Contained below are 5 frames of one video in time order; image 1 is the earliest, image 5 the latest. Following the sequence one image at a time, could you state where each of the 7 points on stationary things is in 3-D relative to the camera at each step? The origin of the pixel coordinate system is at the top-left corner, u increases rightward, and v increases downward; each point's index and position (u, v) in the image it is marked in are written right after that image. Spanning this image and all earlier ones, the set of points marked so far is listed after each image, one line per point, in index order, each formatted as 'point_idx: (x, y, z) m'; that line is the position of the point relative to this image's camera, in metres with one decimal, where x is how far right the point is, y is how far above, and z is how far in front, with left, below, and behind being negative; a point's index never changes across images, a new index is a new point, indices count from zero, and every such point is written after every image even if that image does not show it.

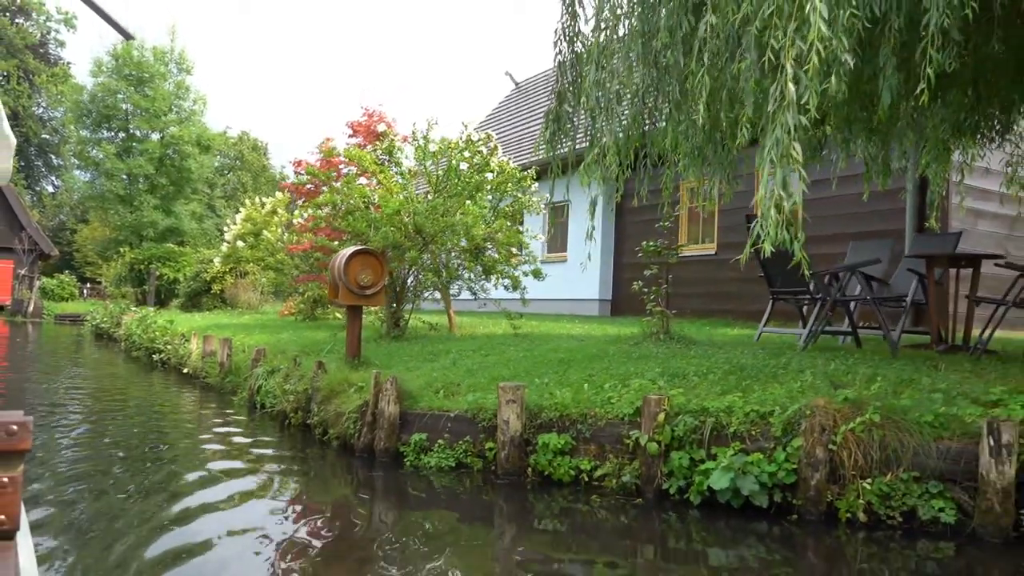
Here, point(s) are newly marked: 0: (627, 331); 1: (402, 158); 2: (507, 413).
0: (+0.9, -0.4, +7.0) m
1: (-1.1, +1.4, +8.7) m
2: (0.0, -0.6, +4.3) m
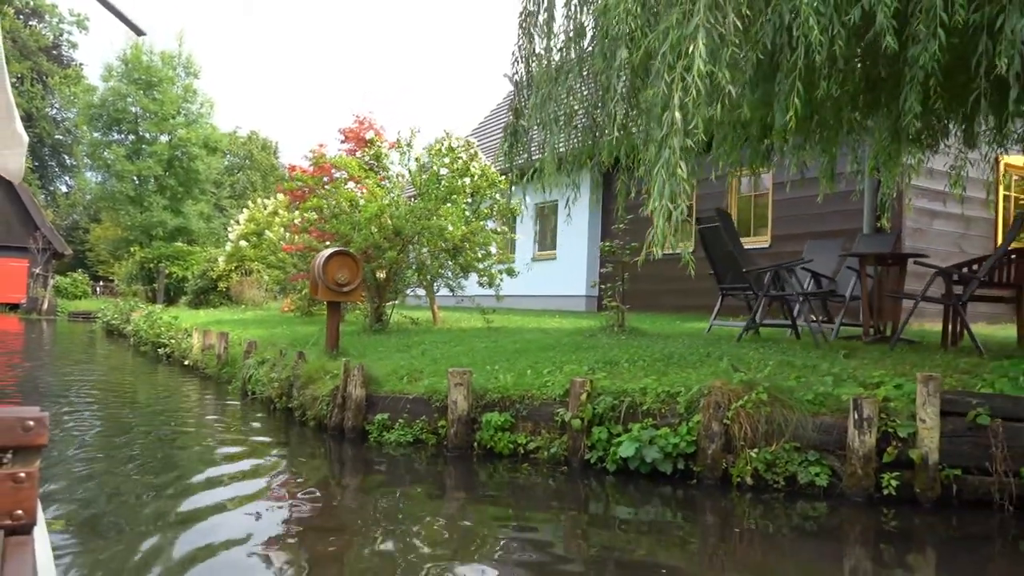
0: (+0.7, -0.3, +7.6) m
1: (-1.3, +1.4, +9.3) m
2: (-0.3, -0.6, +4.9) m
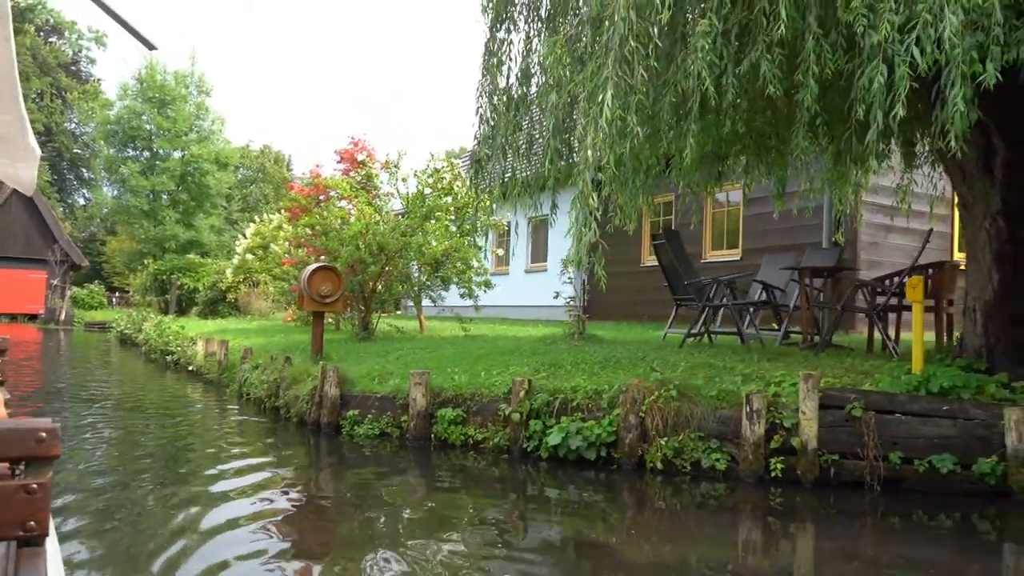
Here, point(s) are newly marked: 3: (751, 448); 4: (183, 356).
0: (+0.4, -0.4, +8.3) m
1: (-1.6, +1.3, +10.0) m
2: (-0.7, -0.7, +5.6) m
3: (+1.3, -0.9, +4.7) m
4: (-4.7, -1.0, +11.9) m
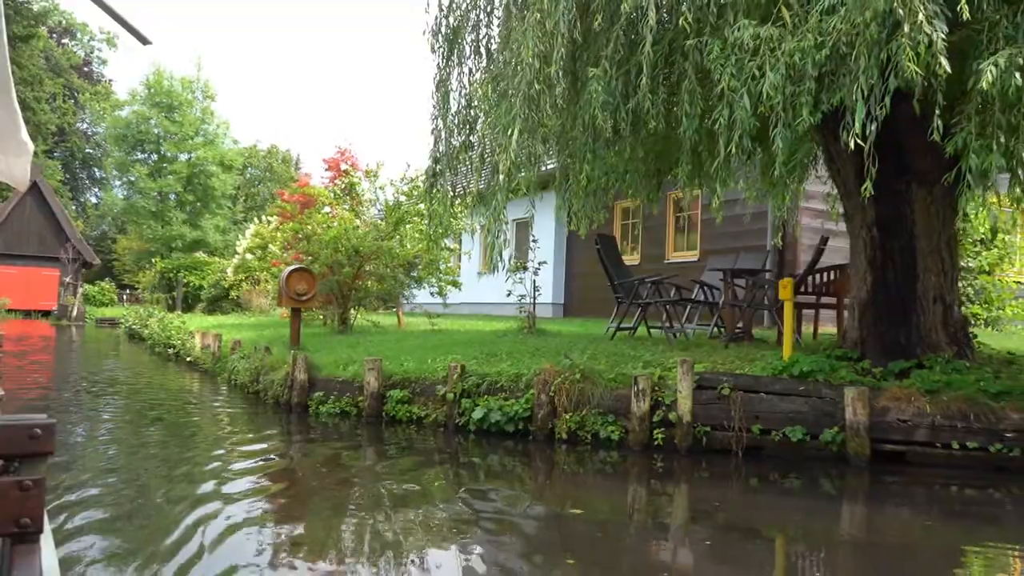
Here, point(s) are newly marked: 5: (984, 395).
0: (0.0, -0.4, +9.3) m
1: (-2.0, +1.3, +11.0) m
2: (-1.1, -0.7, +6.6) m
3: (+0.9, -0.9, +5.6) m
4: (-5.1, -1.0, +12.9) m
5: (+3.1, -0.7, +5.5) m
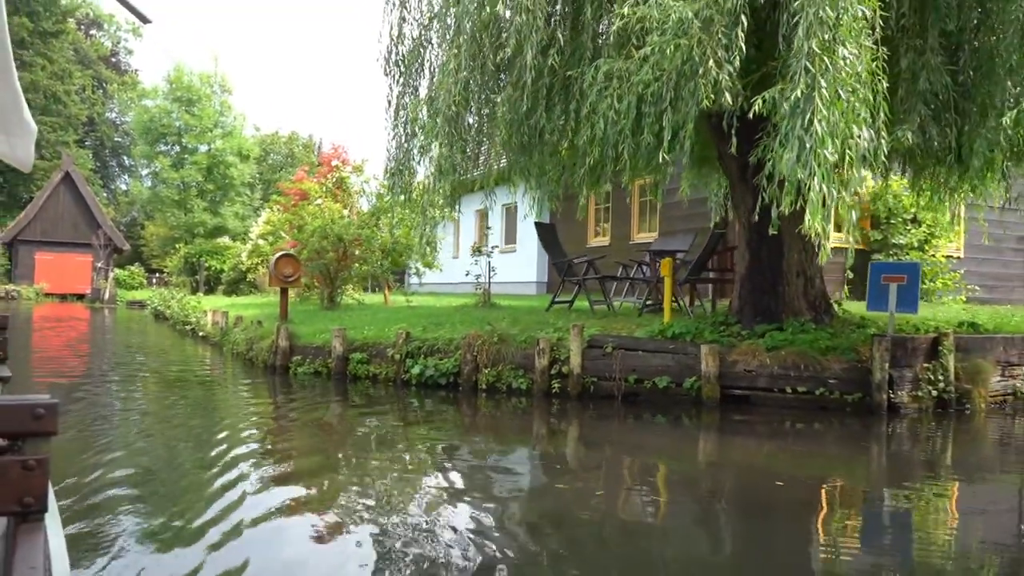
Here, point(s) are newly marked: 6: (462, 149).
0: (-0.5, -0.2, +10.7) m
1: (-2.5, +1.5, +12.5) m
2: (-1.7, -0.5, +8.1) m
3: (+0.2, -0.7, +7.1) m
4: (-5.5, -0.7, +14.6) m
5: (+2.5, -0.5, +6.9) m
6: (-0.4, +1.3, +7.6) m
